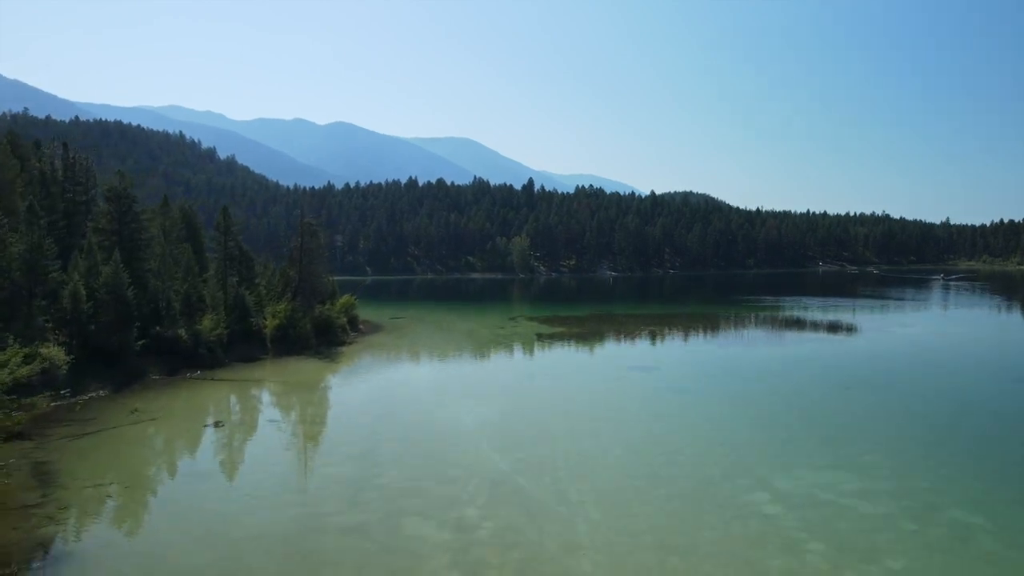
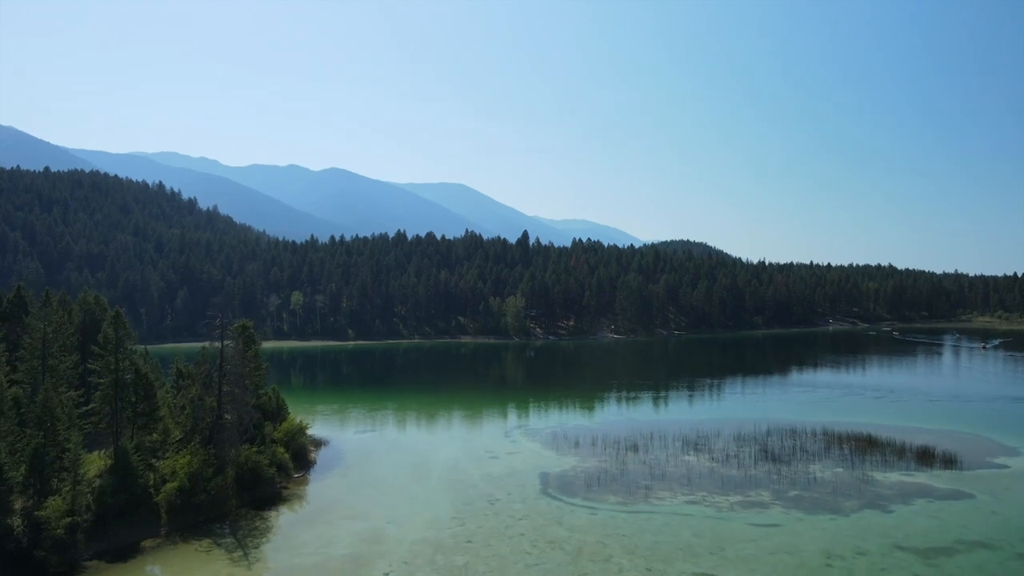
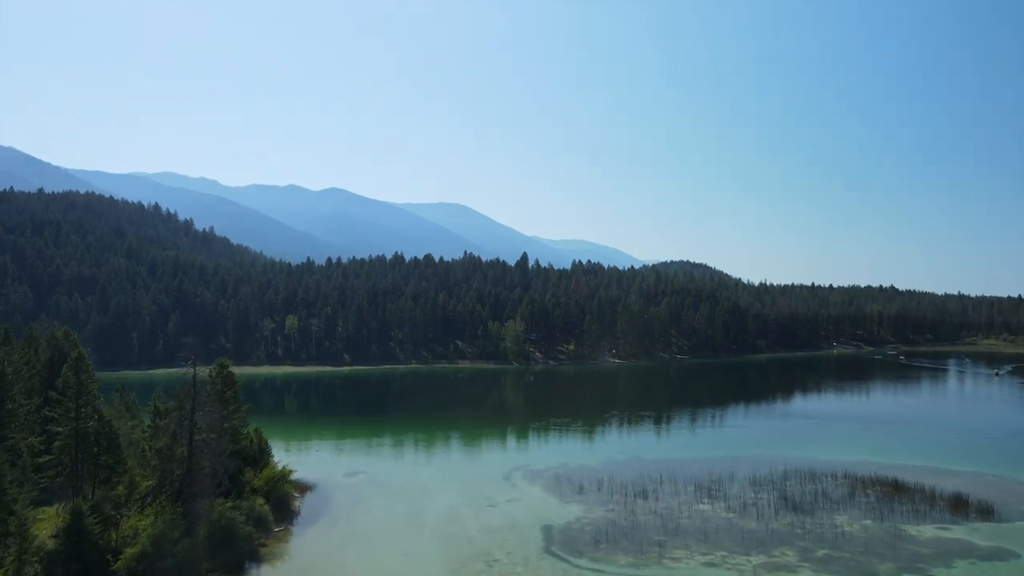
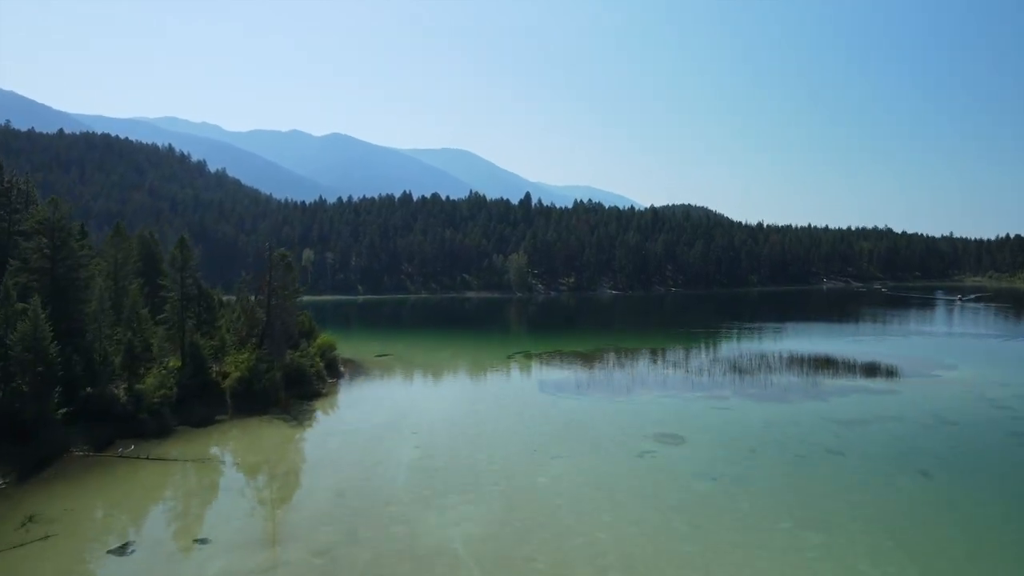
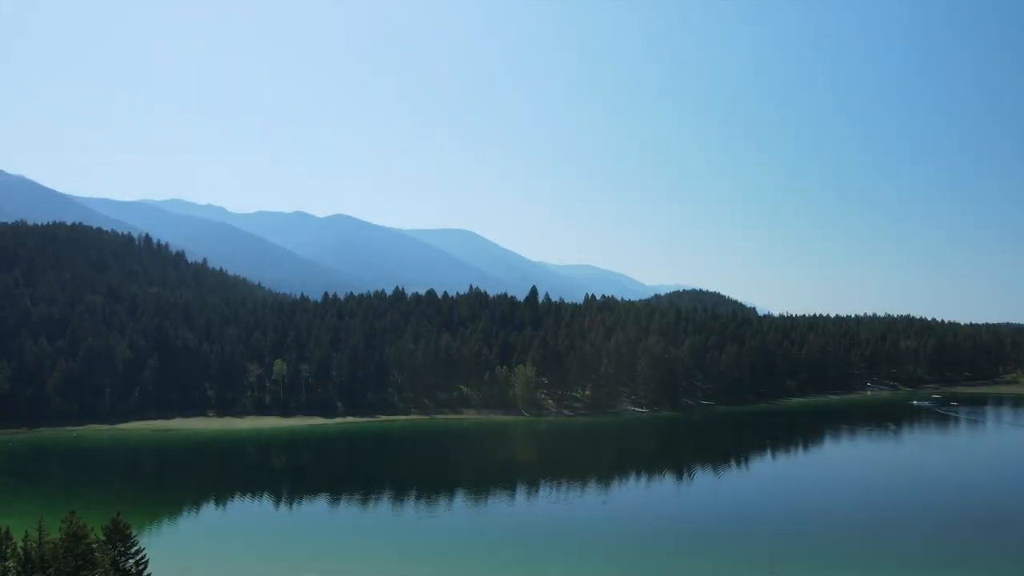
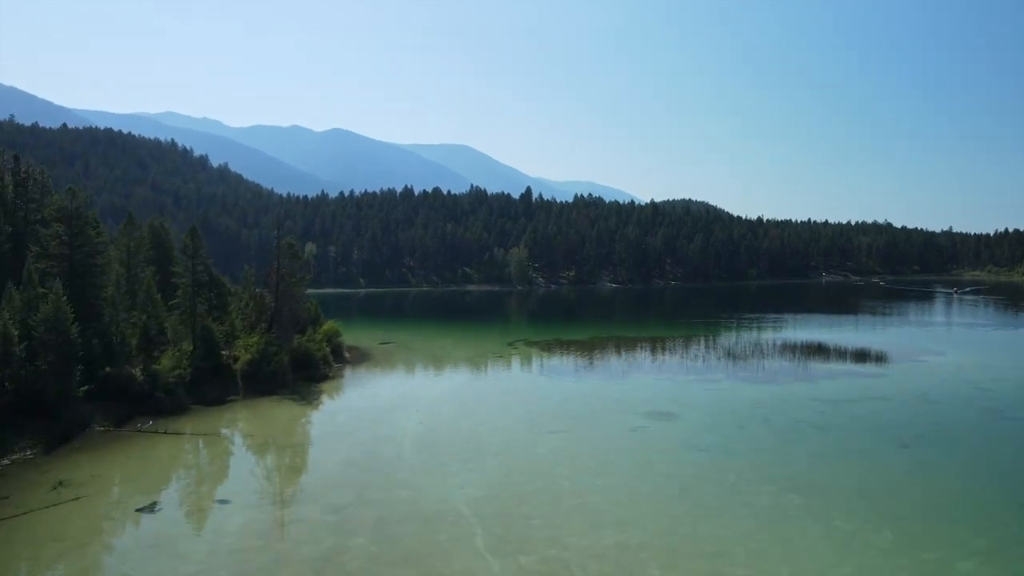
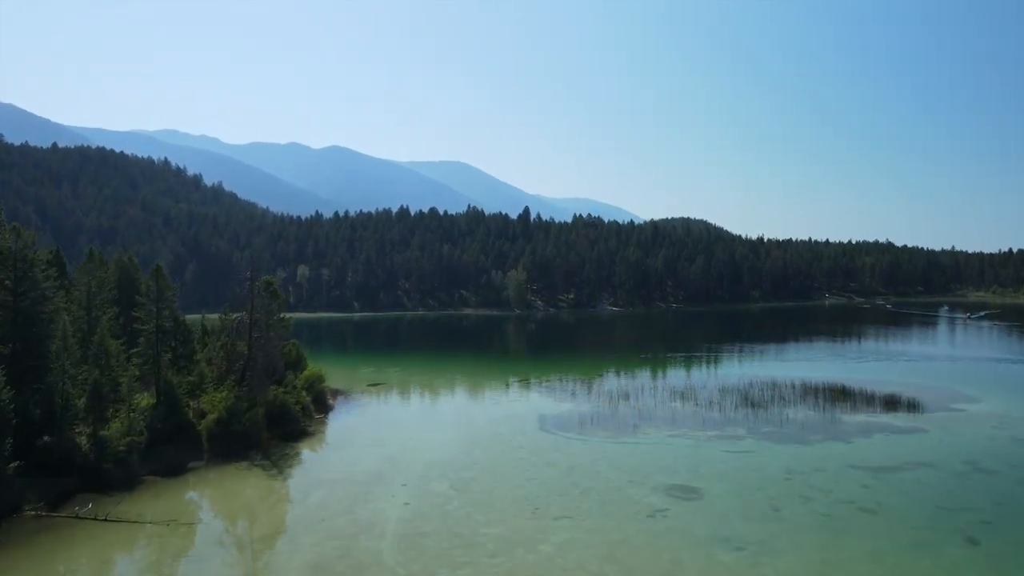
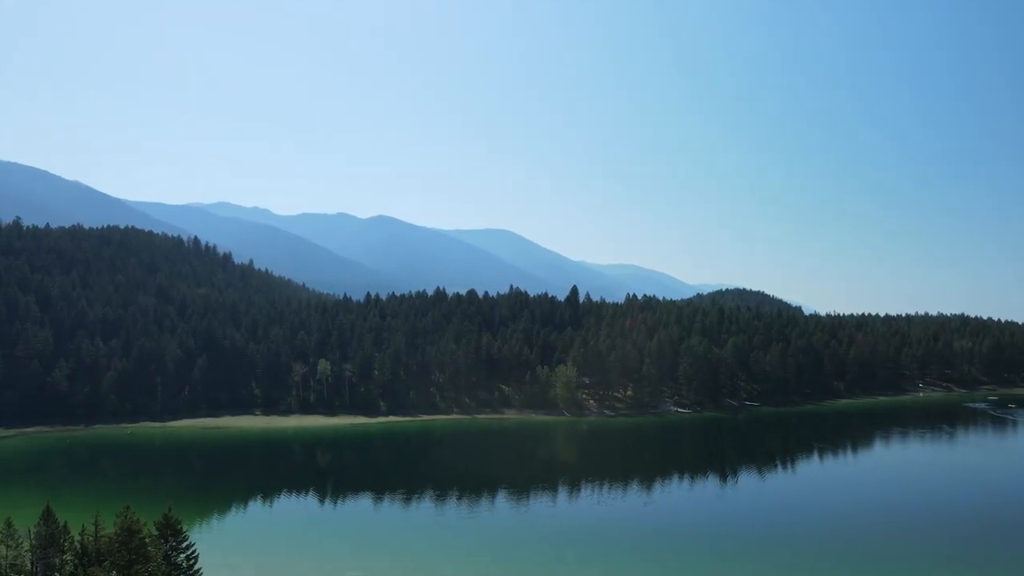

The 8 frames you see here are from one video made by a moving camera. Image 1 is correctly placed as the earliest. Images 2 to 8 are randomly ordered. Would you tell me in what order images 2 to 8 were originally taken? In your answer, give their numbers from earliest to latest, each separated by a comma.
6, 4, 7, 2, 3, 5, 8
